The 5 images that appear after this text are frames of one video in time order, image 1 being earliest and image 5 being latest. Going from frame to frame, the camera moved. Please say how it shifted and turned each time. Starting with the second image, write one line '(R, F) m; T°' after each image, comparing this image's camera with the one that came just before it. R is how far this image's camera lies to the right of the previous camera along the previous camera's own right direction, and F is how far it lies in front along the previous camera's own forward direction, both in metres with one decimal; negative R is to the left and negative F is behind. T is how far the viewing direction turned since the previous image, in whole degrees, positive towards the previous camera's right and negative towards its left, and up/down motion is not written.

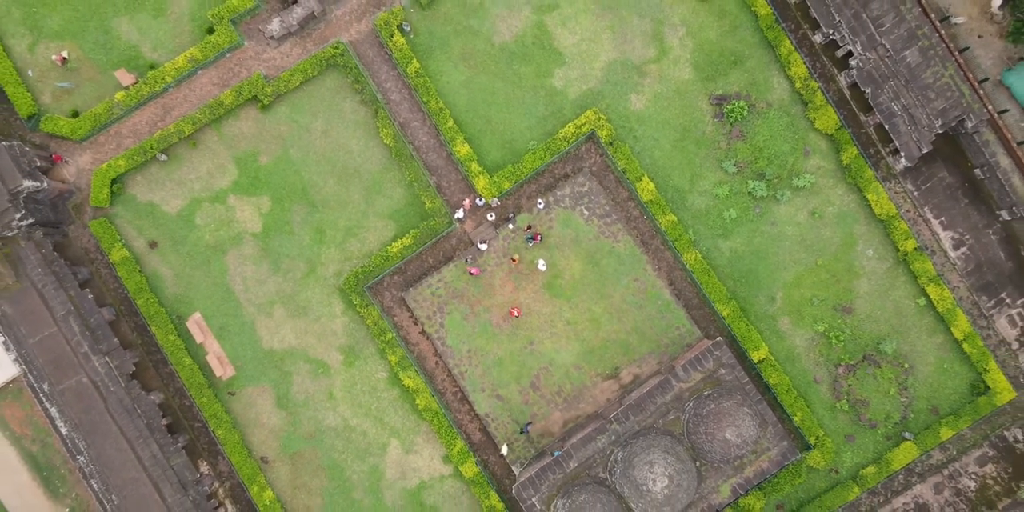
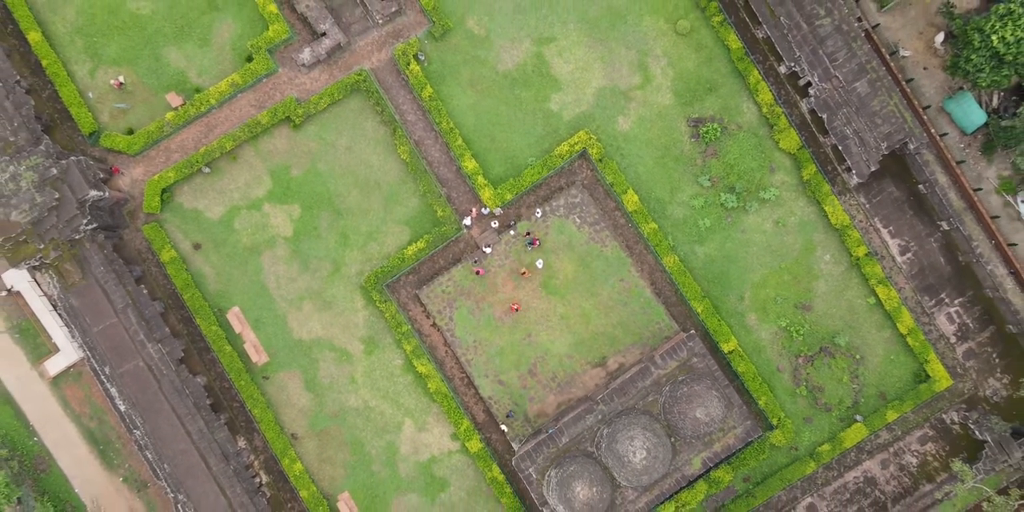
(0.0, -2.8) m; 0°
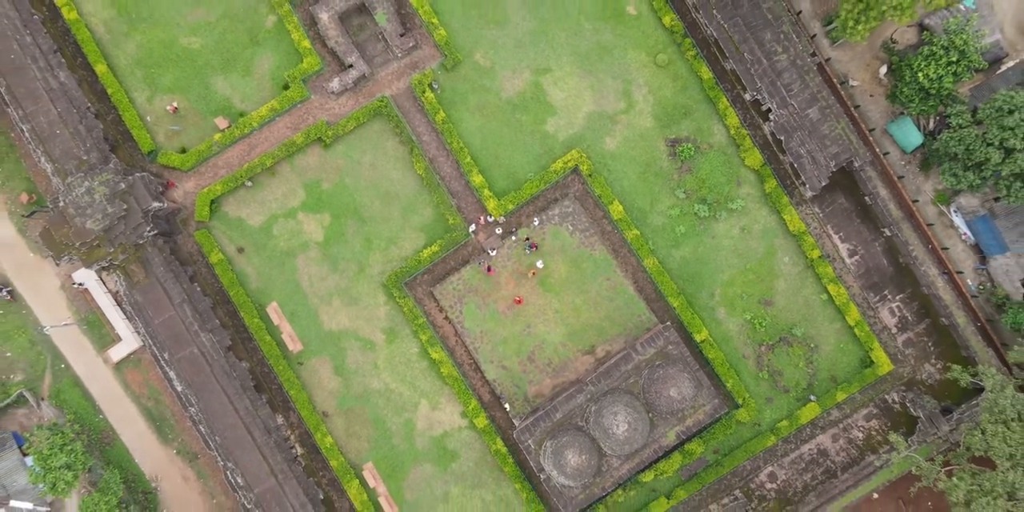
(0.0, -3.6) m; 0°
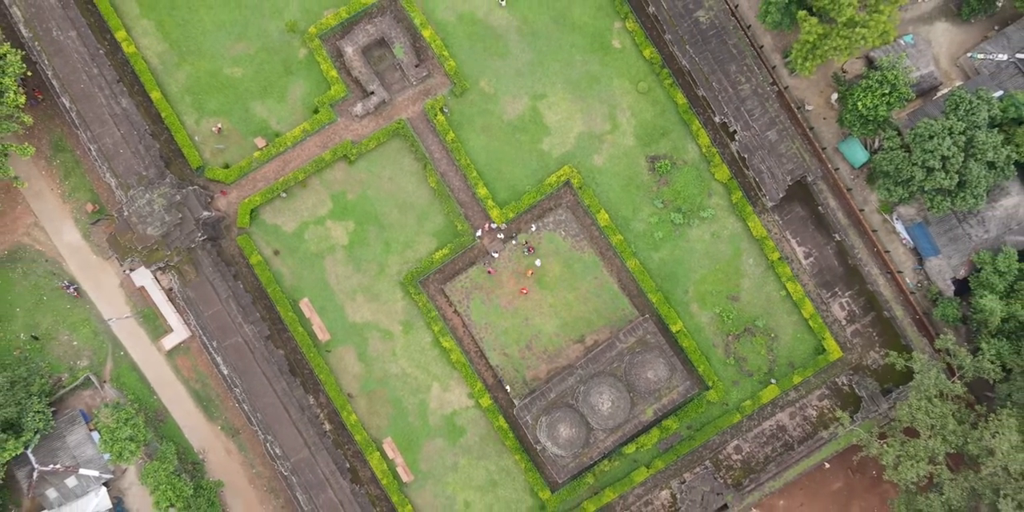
(0.0, -4.0) m; 0°
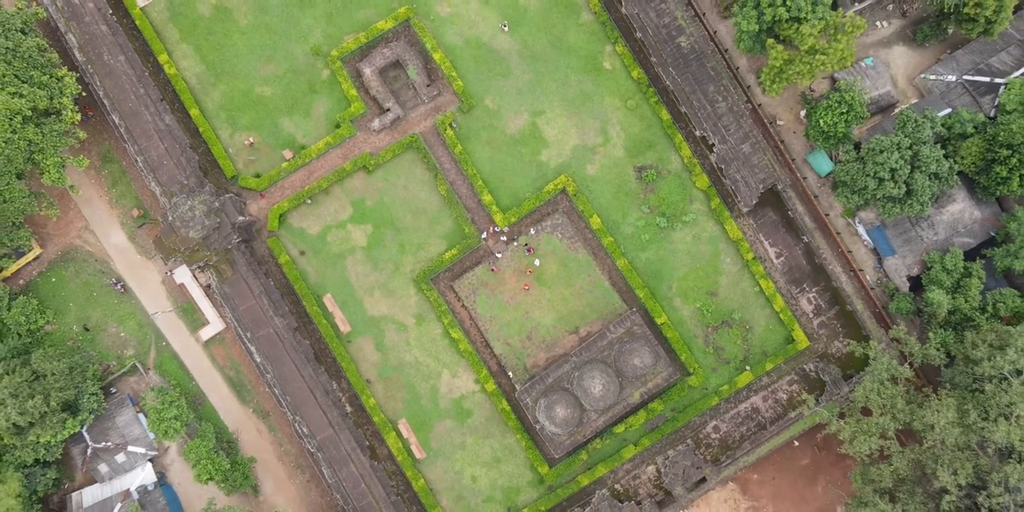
(0.0, -3.5) m; 0°
